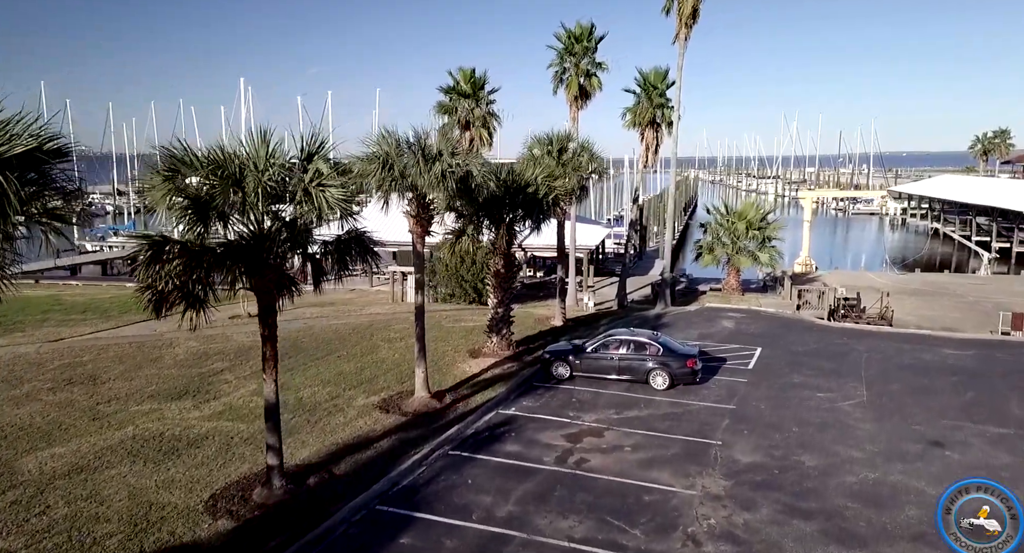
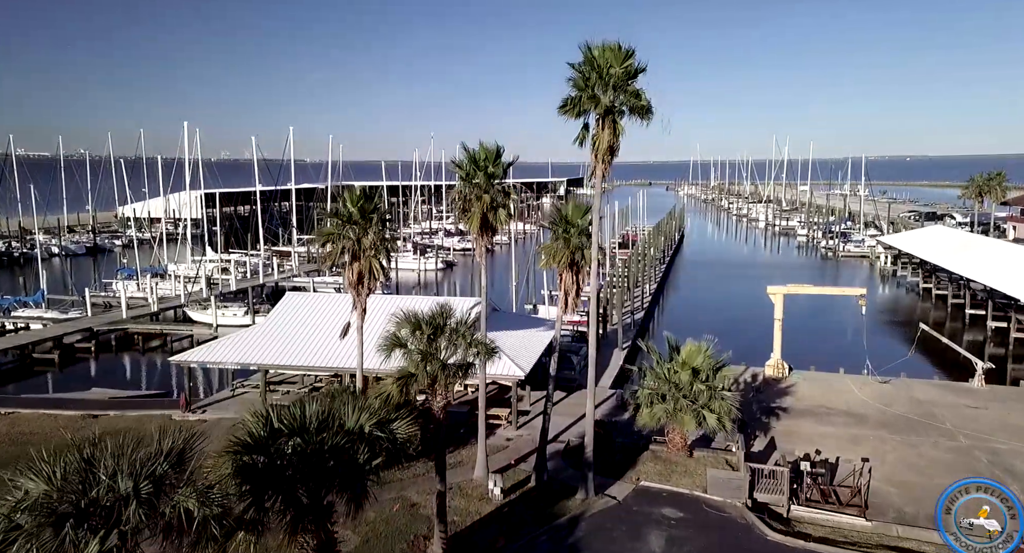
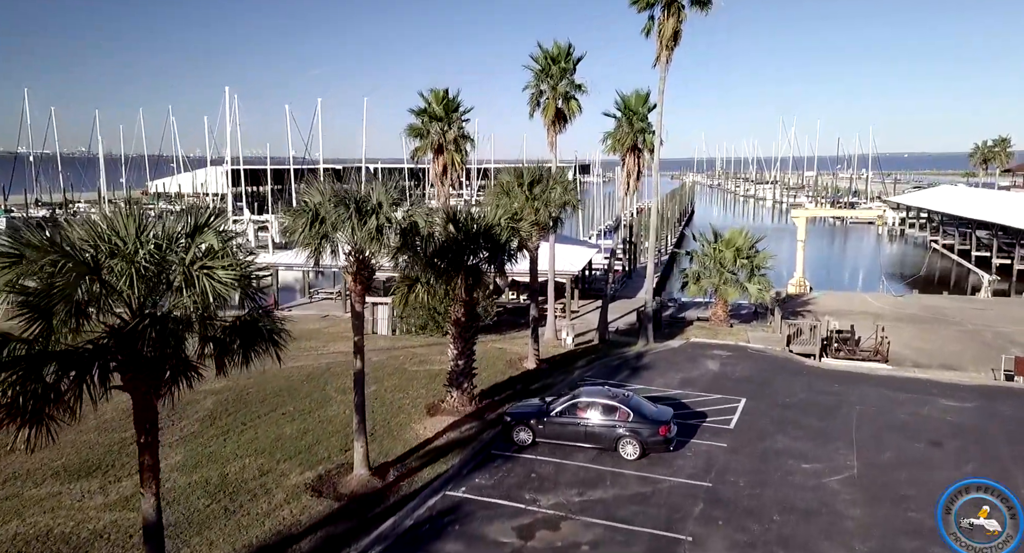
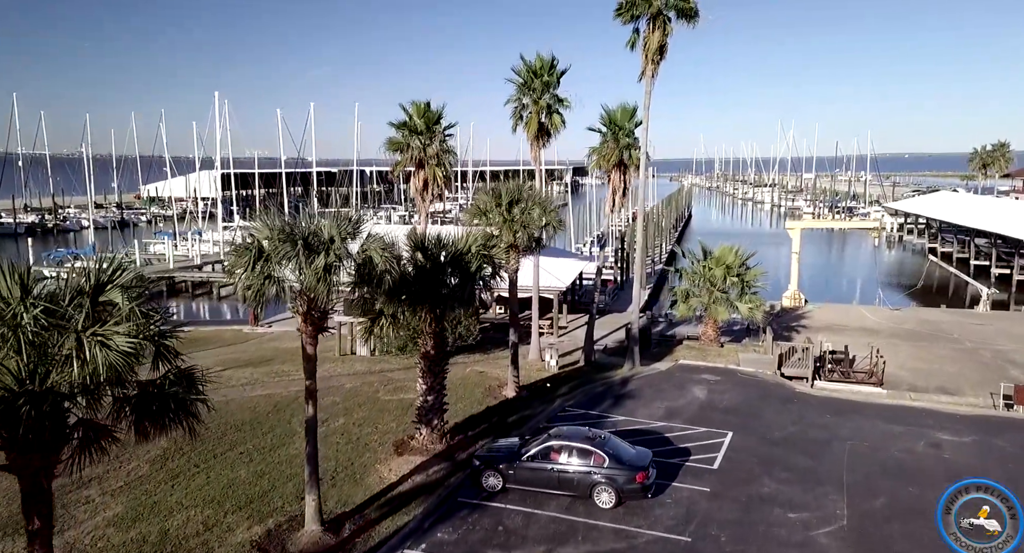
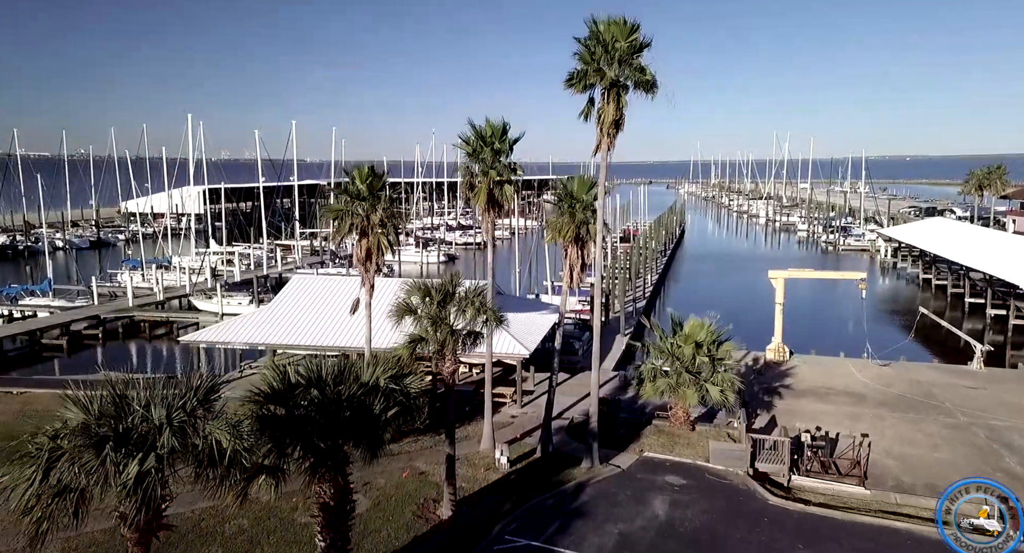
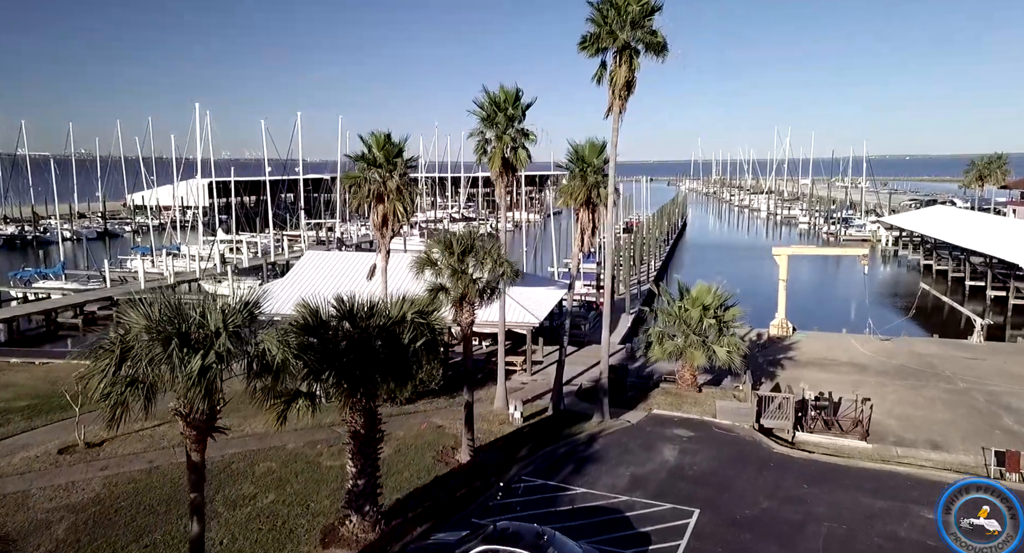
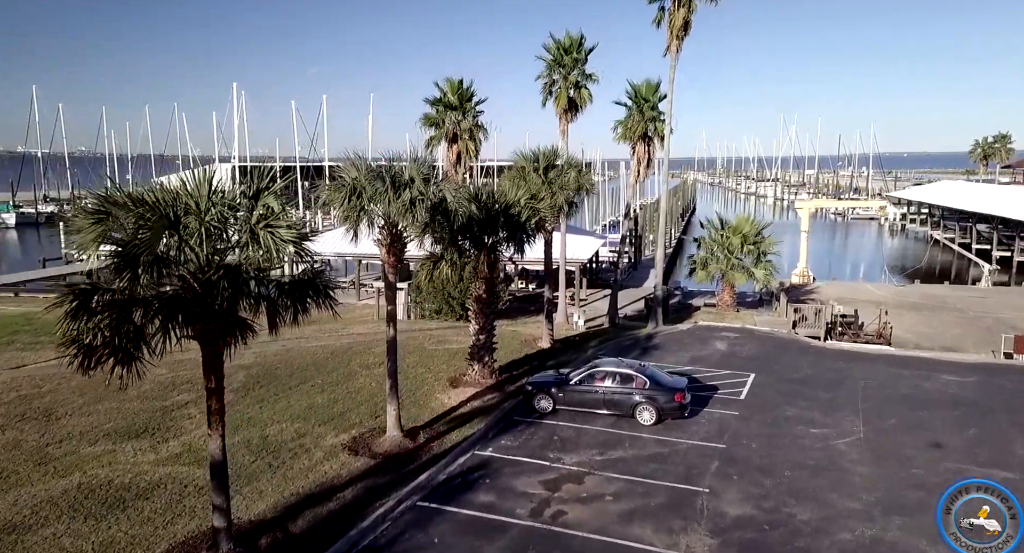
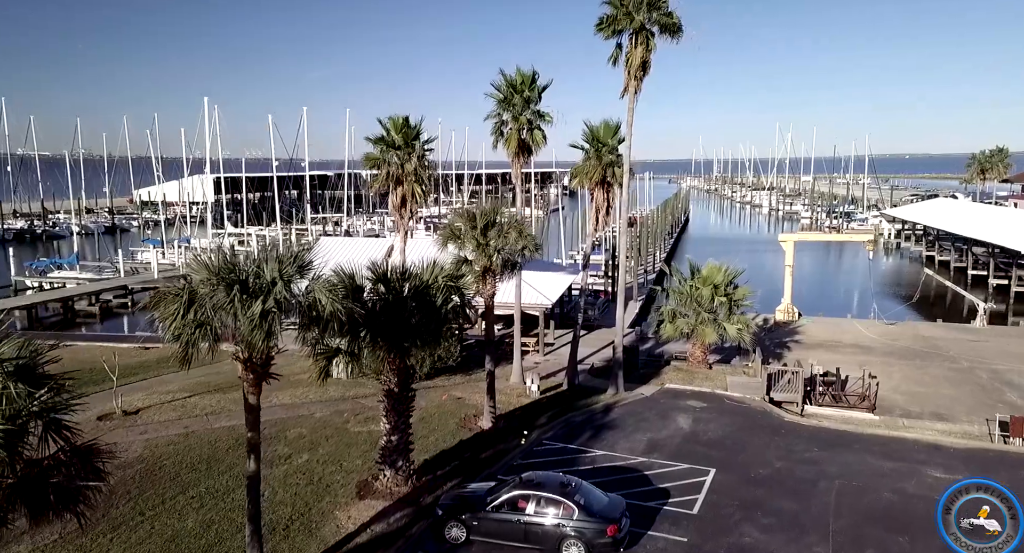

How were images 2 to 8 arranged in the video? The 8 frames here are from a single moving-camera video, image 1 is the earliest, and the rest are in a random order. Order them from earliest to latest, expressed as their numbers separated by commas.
7, 3, 4, 8, 6, 5, 2
